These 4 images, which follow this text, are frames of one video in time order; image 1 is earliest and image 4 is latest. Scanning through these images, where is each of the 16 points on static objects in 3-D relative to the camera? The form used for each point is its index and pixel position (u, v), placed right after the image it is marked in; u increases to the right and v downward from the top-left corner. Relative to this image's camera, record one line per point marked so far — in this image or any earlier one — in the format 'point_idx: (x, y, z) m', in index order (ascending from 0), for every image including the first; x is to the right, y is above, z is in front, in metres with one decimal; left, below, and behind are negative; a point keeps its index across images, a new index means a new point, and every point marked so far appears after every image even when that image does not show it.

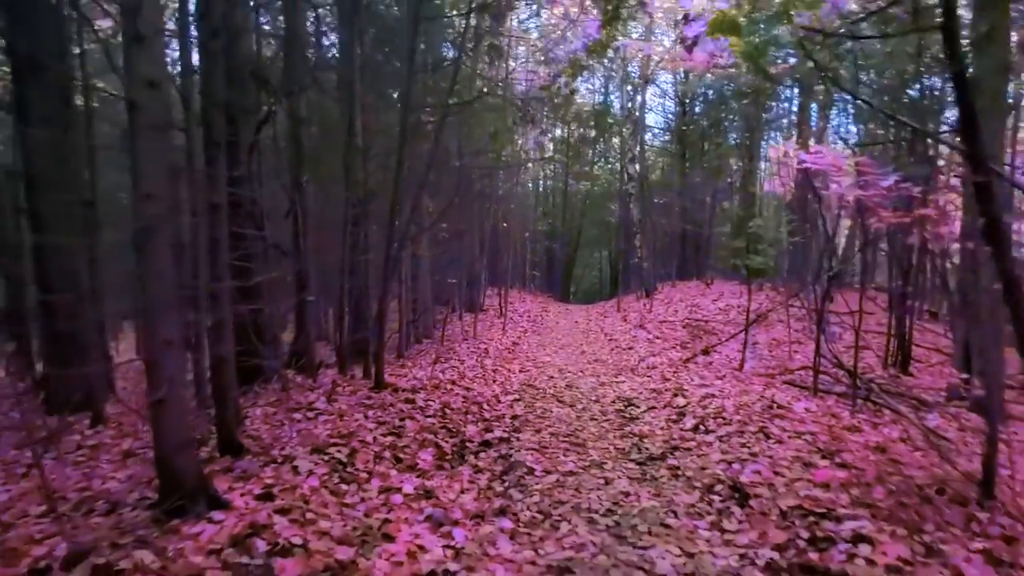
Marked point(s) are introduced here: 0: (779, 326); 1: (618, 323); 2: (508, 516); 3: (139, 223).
0: (+5.5, -0.8, +11.8) m
1: (+3.0, -1.0, +16.0) m
2: (0.0, -1.5, +3.9) m
3: (-2.0, +0.3, +3.1) m
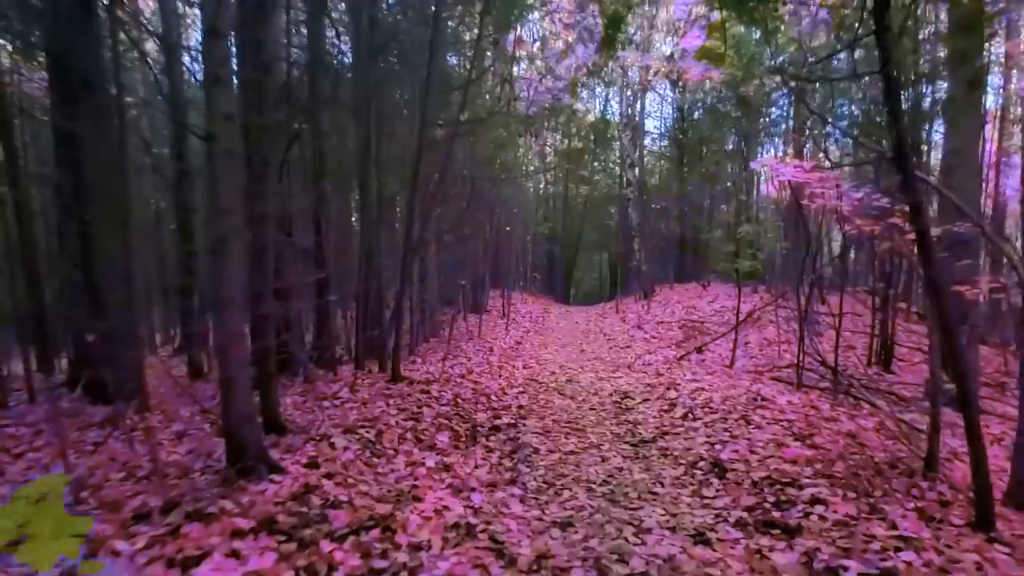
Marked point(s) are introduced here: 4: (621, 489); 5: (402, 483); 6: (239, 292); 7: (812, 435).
0: (+5.6, -0.8, +12.4) m
1: (+3.0, -1.0, +16.6) m
2: (0.0, -1.5, +4.5) m
3: (-1.9, +0.3, +3.7) m
4: (+0.8, -1.6, +4.5) m
5: (-0.8, -1.4, +4.2) m
6: (-1.8, 0.0, +3.8) m
7: (+2.9, -1.4, +5.6) m
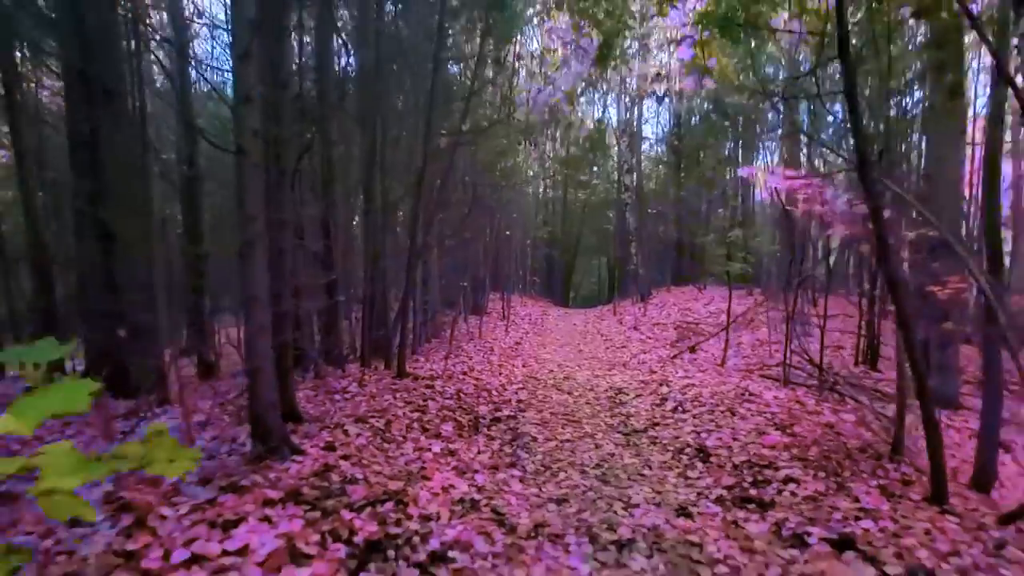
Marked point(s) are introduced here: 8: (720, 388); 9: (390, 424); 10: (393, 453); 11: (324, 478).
0: (+5.5, -0.9, +12.8) m
1: (+3.0, -1.1, +17.0) m
2: (0.0, -1.5, +4.9) m
3: (-1.9, +0.4, +4.1) m
4: (+0.8, -1.5, +4.8) m
5: (-0.8, -1.4, +4.6) m
6: (-1.8, 0.0, +4.2) m
7: (+2.9, -1.4, +5.9) m
8: (+3.0, -1.4, +8.3) m
9: (-1.2, -1.3, +5.6) m
10: (-1.0, -1.4, +4.8) m
11: (-1.3, -1.3, +3.9) m
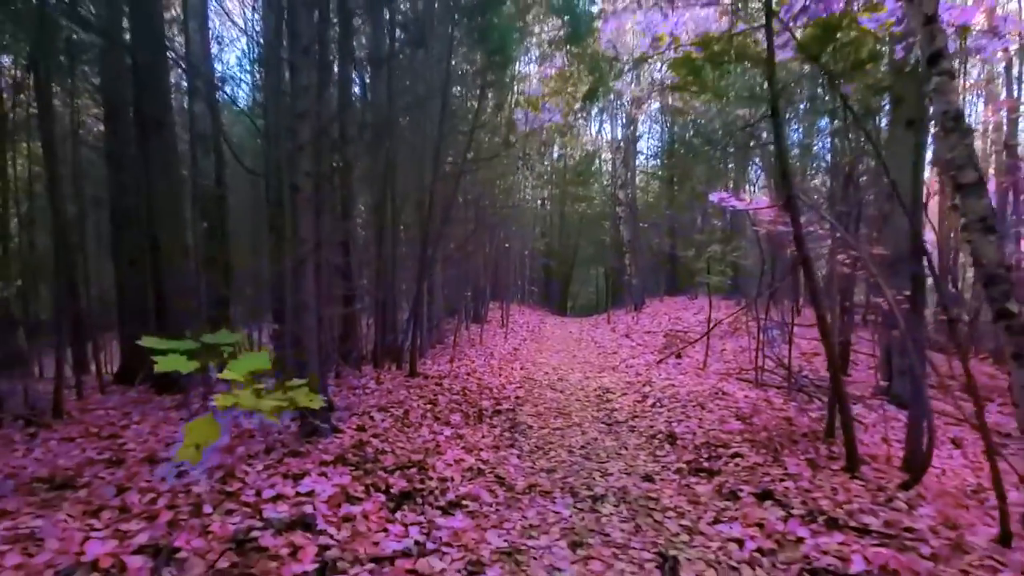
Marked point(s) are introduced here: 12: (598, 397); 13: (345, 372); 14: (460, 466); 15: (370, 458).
0: (+5.5, -1.1, +13.9) m
1: (+3.0, -1.4, +18.0) m
2: (0.0, -1.6, +5.9) m
3: (-1.9, +0.3, +5.2) m
4: (+0.8, -1.6, +5.8) m
5: (-0.8, -1.5, +5.6) m
6: (-1.8, -0.1, +5.2) m
7: (+2.9, -1.5, +6.9) m
8: (+3.0, -1.6, +9.3) m
9: (-1.2, -1.4, +6.6) m
10: (-1.0, -1.5, +5.8) m
11: (-1.3, -1.4, +4.9) m
12: (+1.3, -1.6, +8.6) m
13: (-2.5, -1.3, +8.7) m
14: (-0.5, -1.6, +5.1) m
15: (-1.2, -1.4, +4.8) m
